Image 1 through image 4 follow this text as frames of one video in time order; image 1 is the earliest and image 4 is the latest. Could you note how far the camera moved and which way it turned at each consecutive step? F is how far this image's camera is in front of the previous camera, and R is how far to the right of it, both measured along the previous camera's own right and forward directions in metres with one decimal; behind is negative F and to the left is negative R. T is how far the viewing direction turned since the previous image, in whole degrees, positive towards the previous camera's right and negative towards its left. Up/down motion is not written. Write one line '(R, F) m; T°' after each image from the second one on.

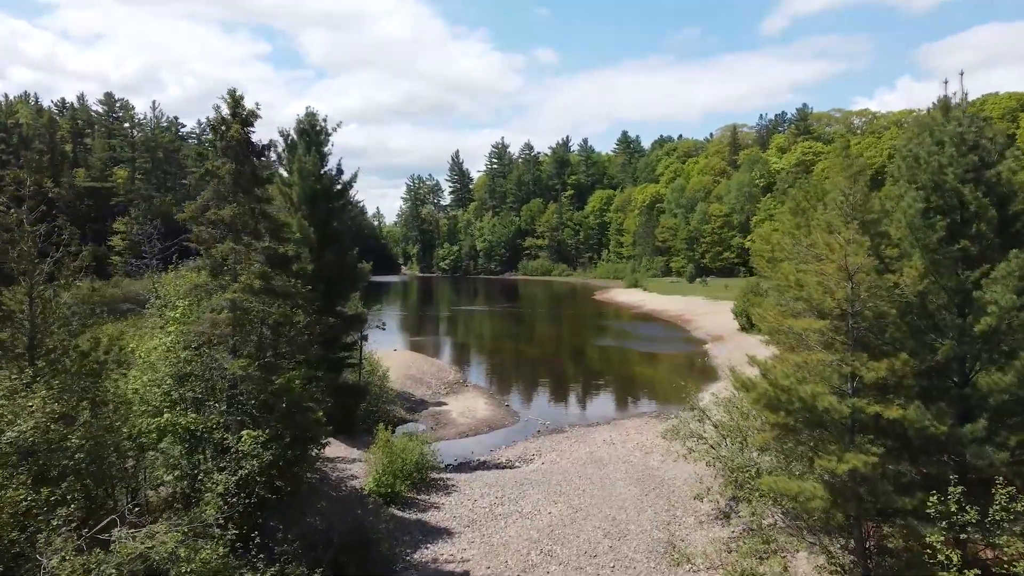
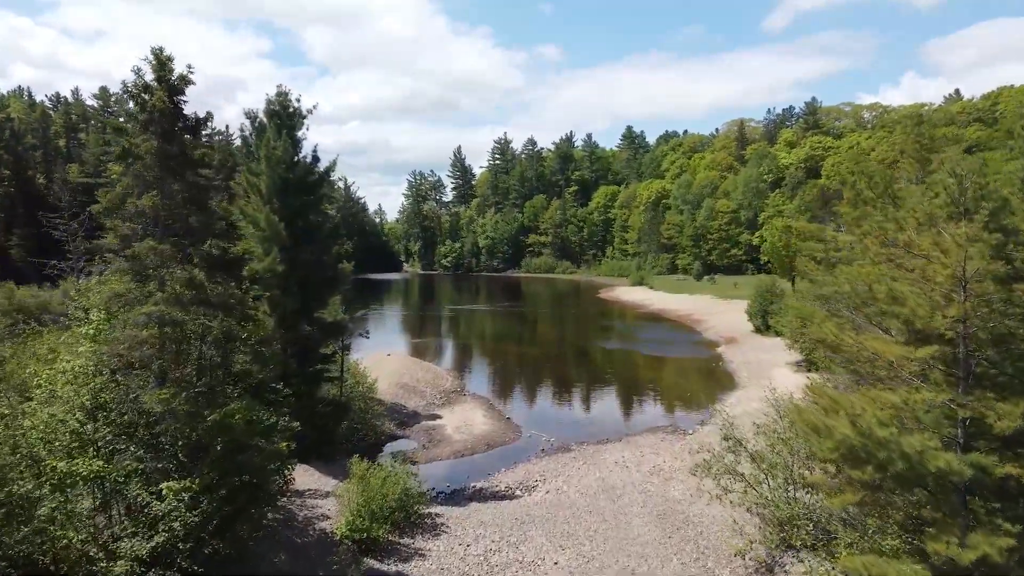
(+0.1, +2.7) m; 0°
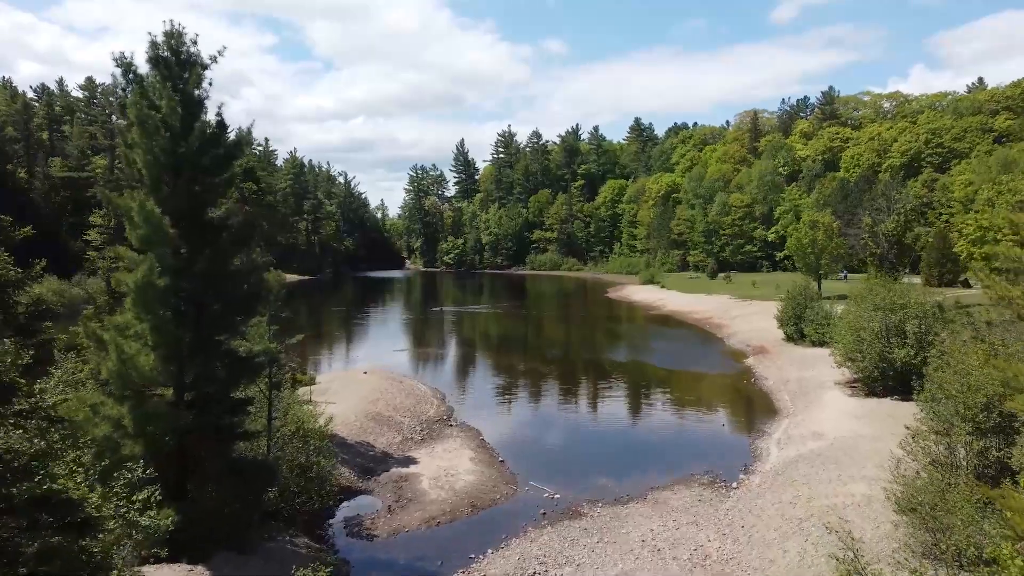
(+0.4, +5.7) m; -1°
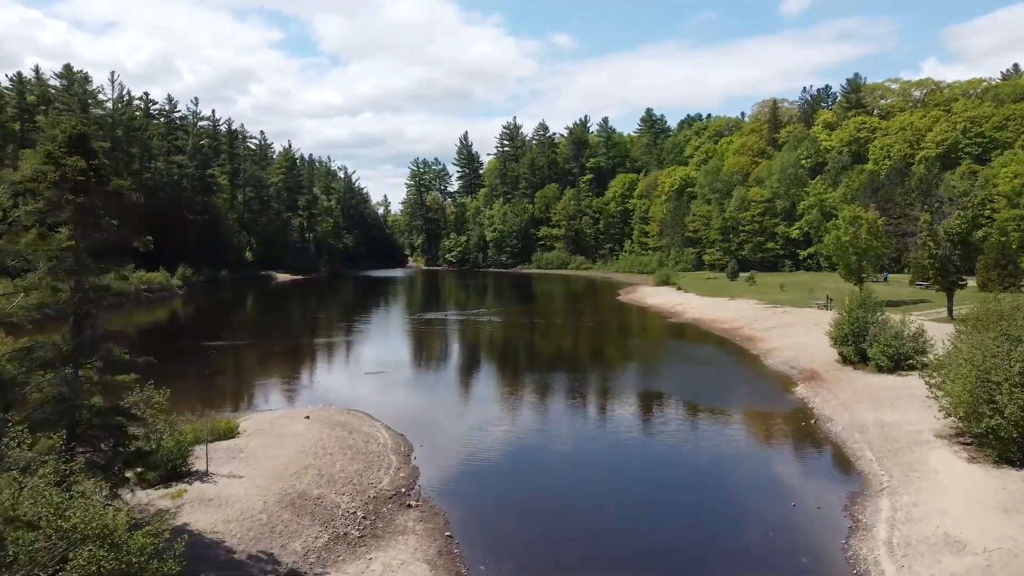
(+0.8, +8.0) m; -1°
